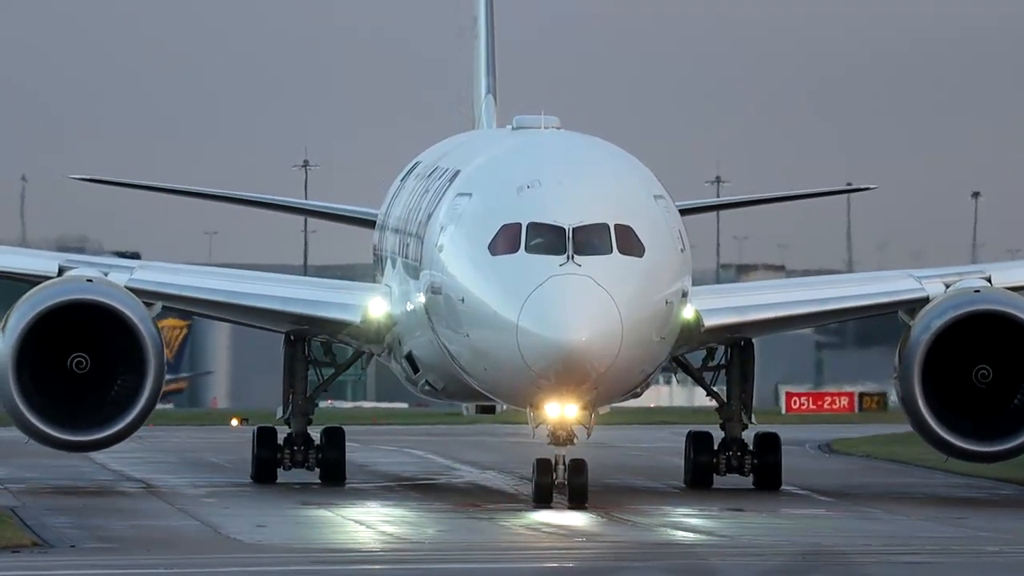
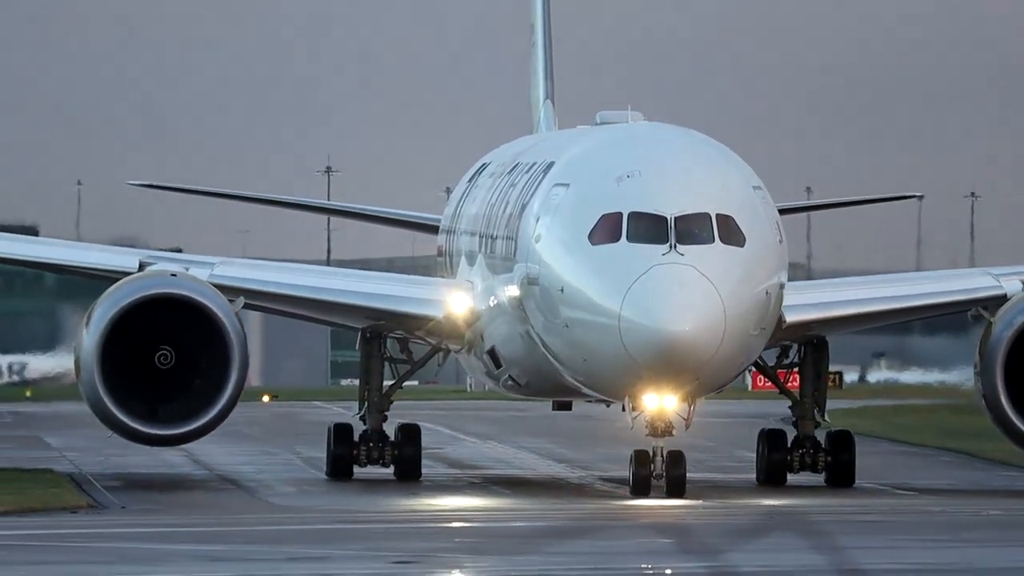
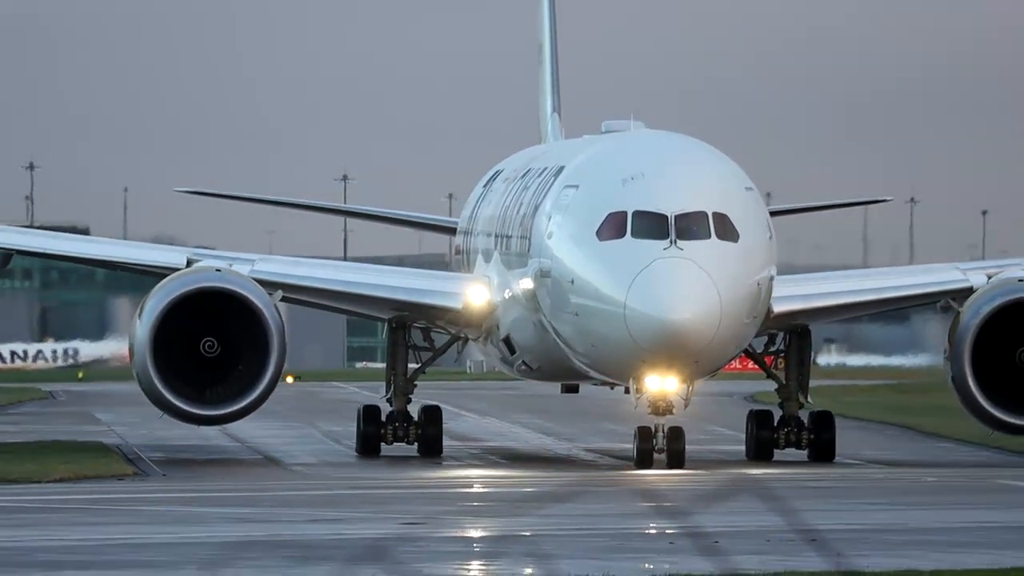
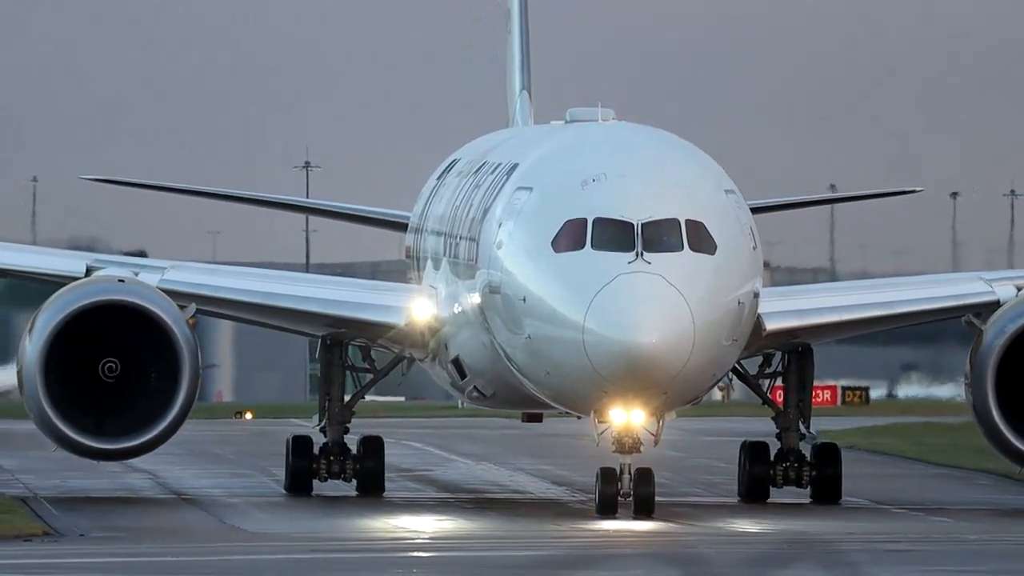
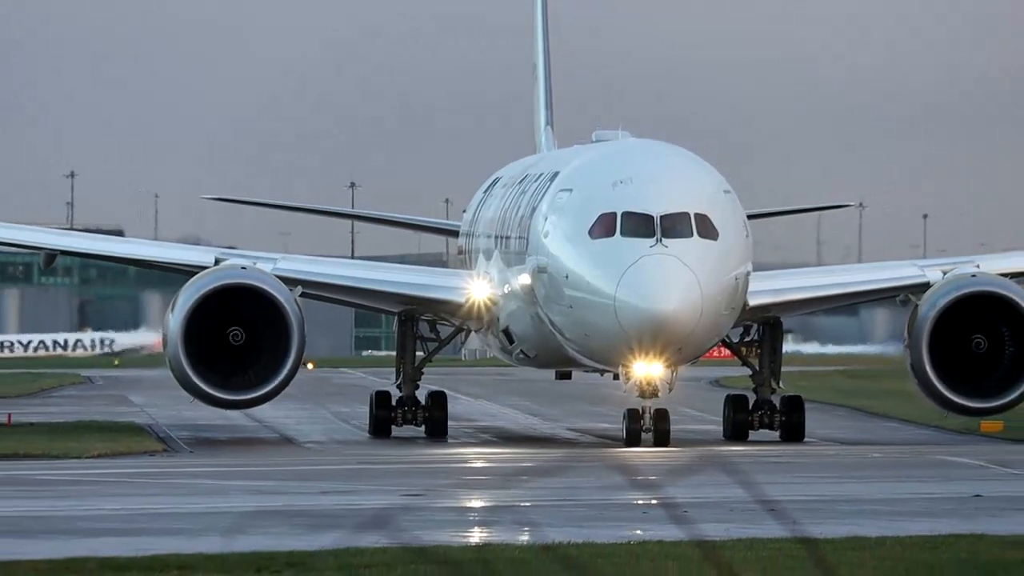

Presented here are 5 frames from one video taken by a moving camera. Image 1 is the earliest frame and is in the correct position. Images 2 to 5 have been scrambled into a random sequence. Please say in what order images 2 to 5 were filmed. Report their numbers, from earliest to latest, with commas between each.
4, 2, 3, 5
